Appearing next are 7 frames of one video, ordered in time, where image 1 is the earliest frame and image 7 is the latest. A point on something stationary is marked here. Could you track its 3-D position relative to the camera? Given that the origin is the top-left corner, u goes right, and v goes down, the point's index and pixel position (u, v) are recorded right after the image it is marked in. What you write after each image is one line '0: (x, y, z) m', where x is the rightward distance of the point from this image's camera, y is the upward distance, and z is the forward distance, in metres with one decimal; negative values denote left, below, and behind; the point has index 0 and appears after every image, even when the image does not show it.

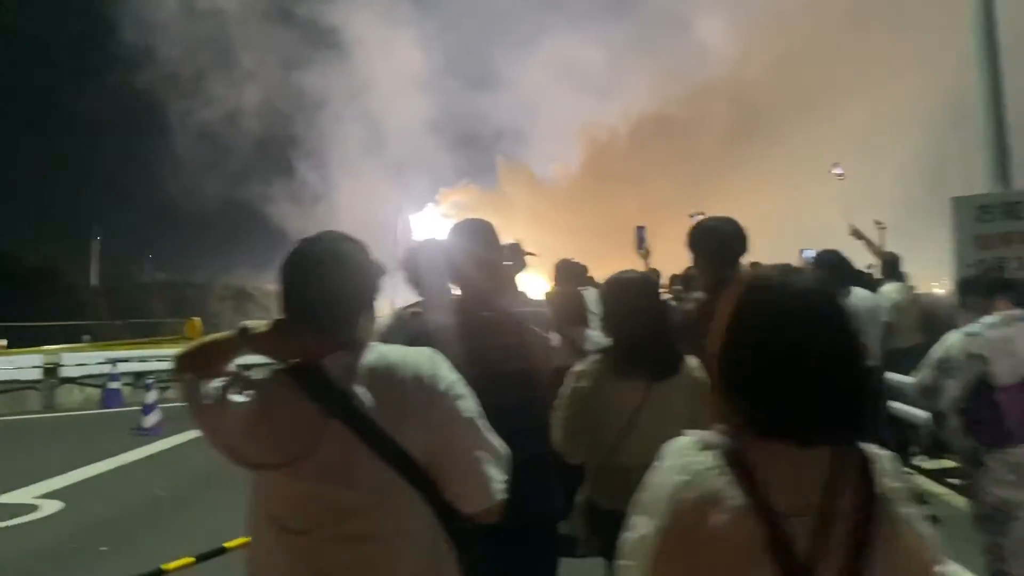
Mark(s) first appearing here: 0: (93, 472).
0: (-4.4, -1.9, +8.5) m
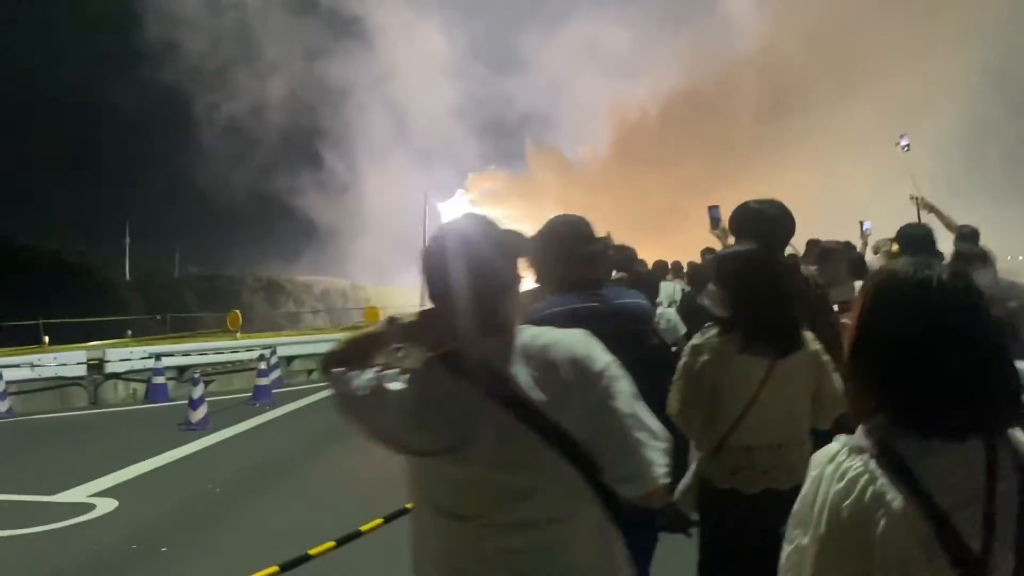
0: (-3.8, -1.9, +8.4) m
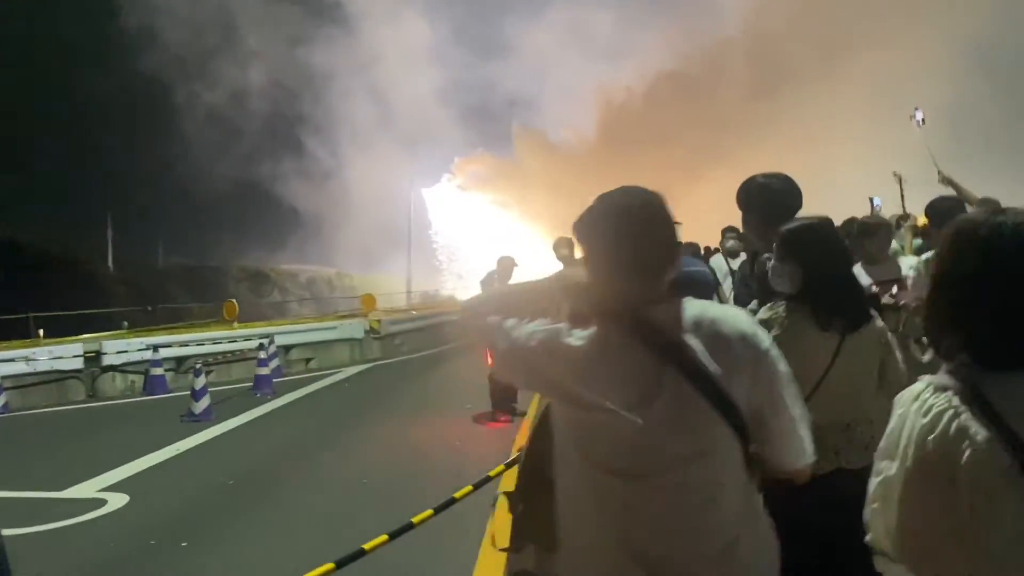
0: (-3.7, -1.8, +8.3) m
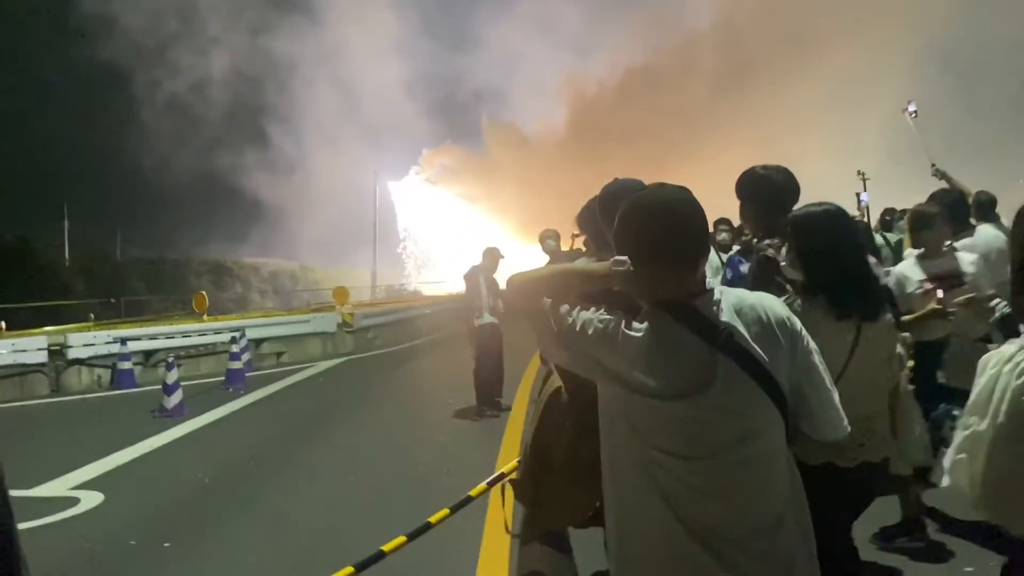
0: (-3.8, -1.7, +7.9) m
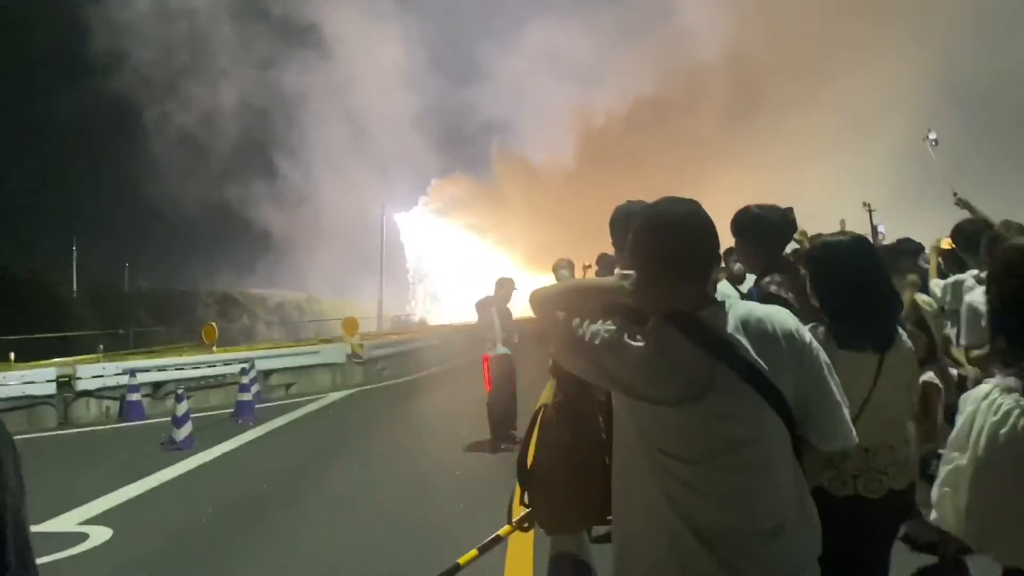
0: (-3.7, -2.0, +7.8) m
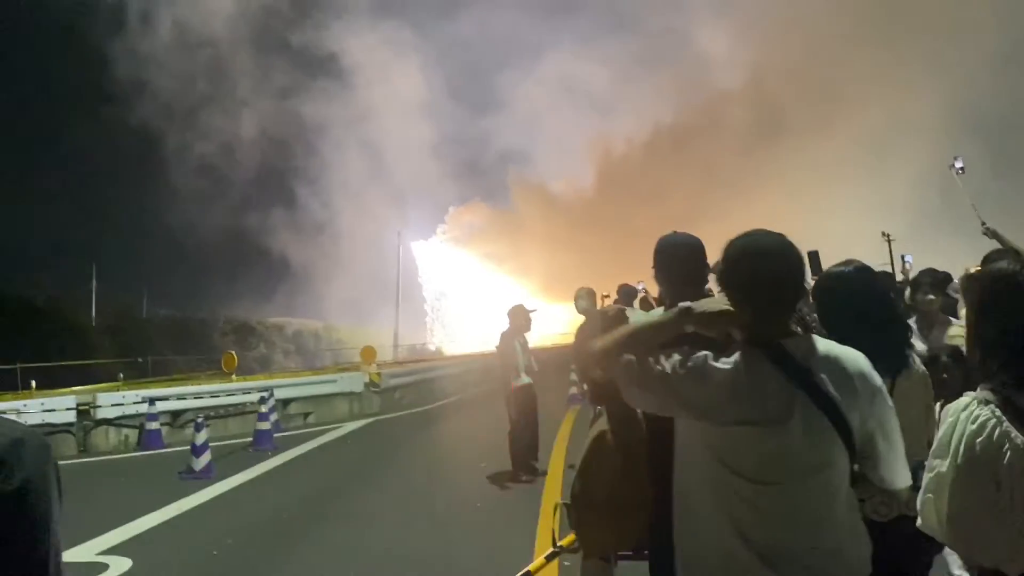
0: (-3.5, -2.2, +7.7) m
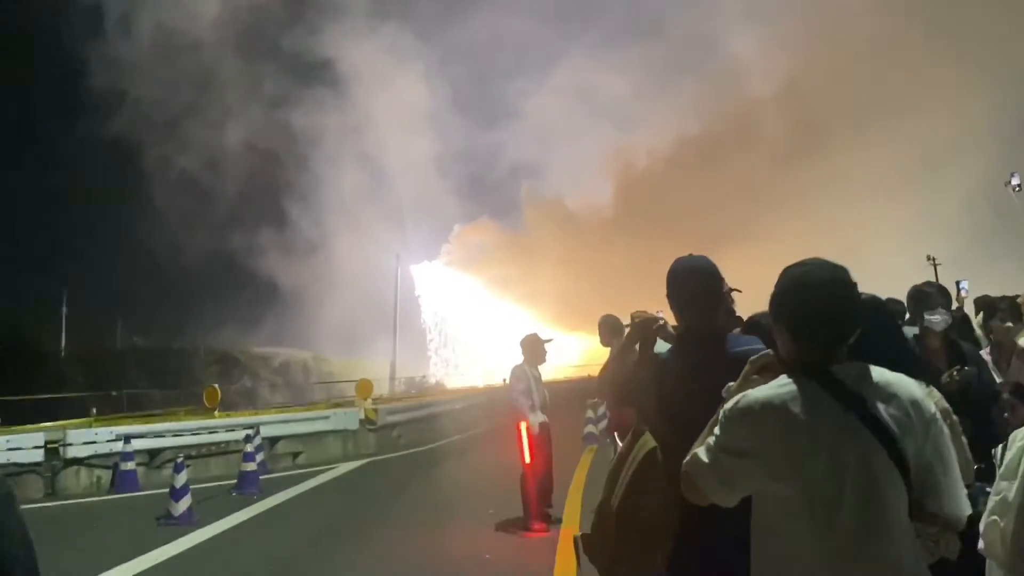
0: (-3.3, -2.5, +6.8) m
